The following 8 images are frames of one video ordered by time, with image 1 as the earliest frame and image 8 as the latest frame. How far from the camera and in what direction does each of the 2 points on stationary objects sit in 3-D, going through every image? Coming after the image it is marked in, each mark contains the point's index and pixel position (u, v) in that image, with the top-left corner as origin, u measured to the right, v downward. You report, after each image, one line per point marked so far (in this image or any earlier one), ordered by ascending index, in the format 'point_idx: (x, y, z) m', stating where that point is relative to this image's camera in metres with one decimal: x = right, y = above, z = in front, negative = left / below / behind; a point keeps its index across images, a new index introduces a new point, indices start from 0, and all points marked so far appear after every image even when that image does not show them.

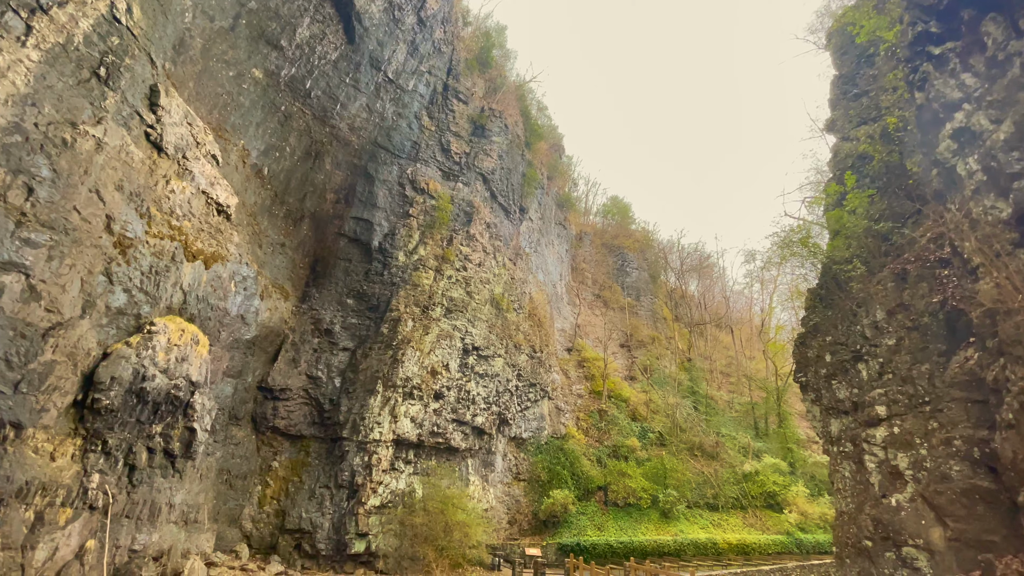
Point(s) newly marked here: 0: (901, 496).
0: (+5.1, -2.7, +6.2) m
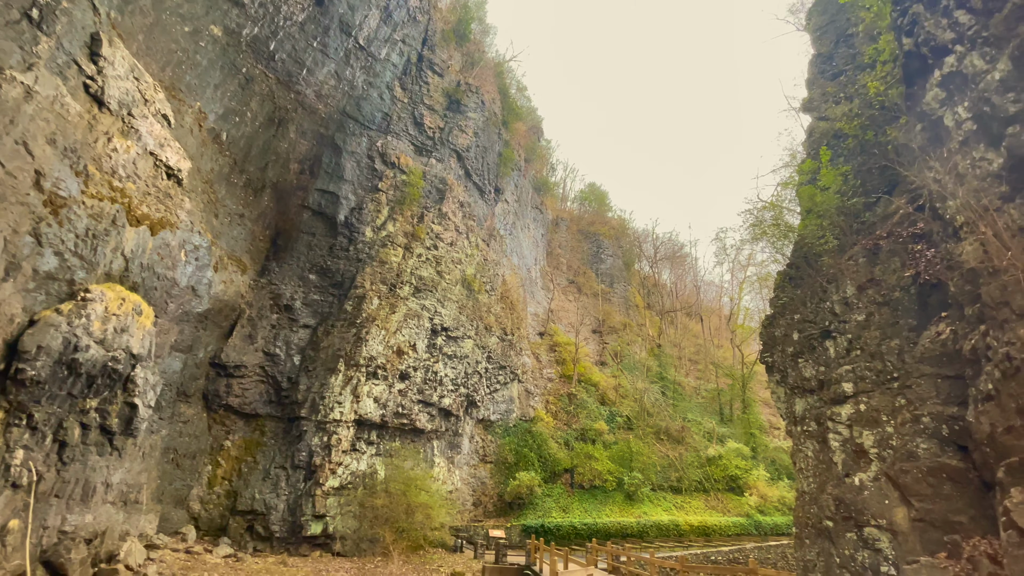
0: (+4.4, -2.3, +5.9) m
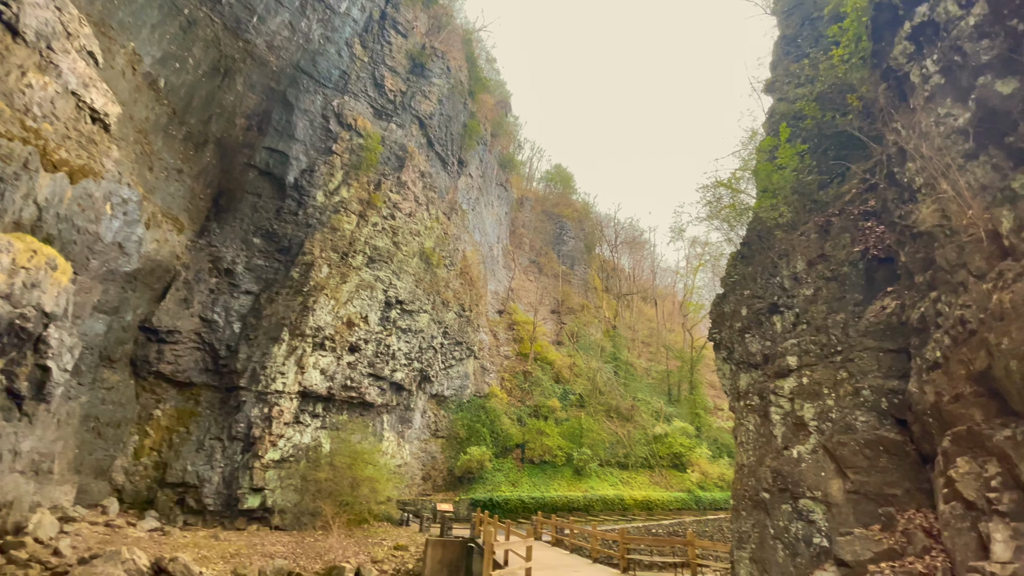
0: (+3.7, -2.0, +5.9) m
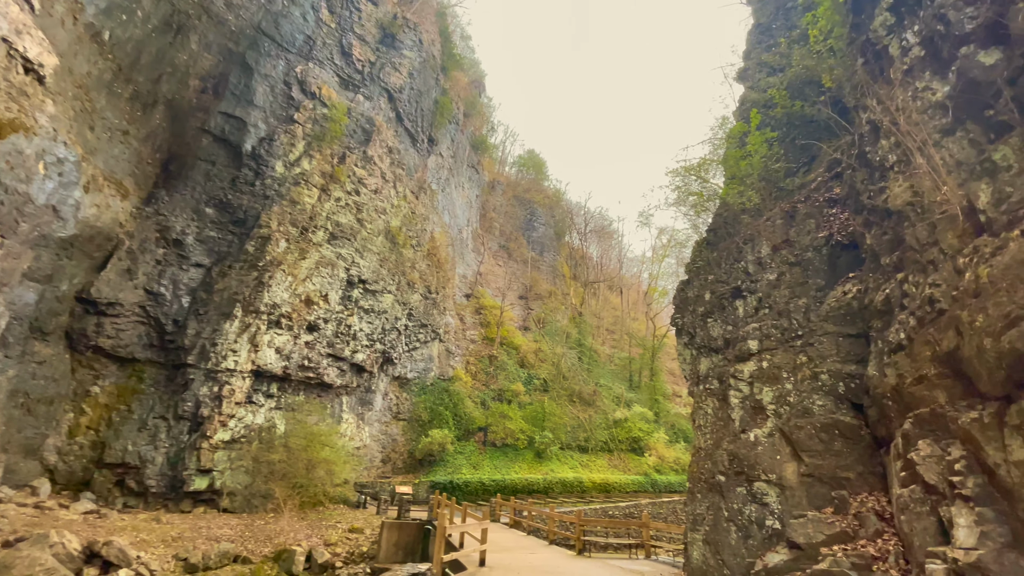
0: (+3.1, -1.8, +5.9) m
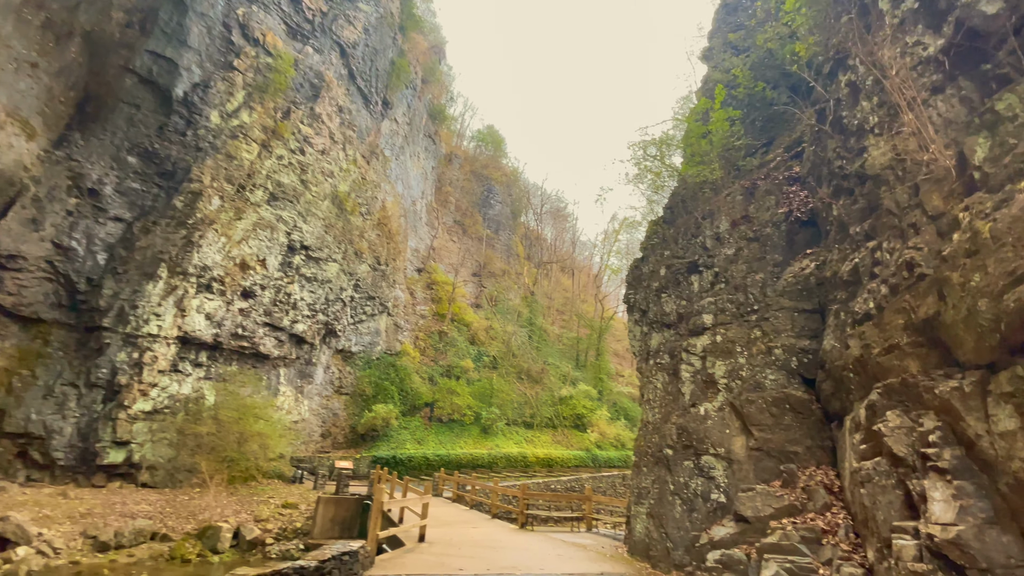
0: (+2.5, -1.4, +5.8) m
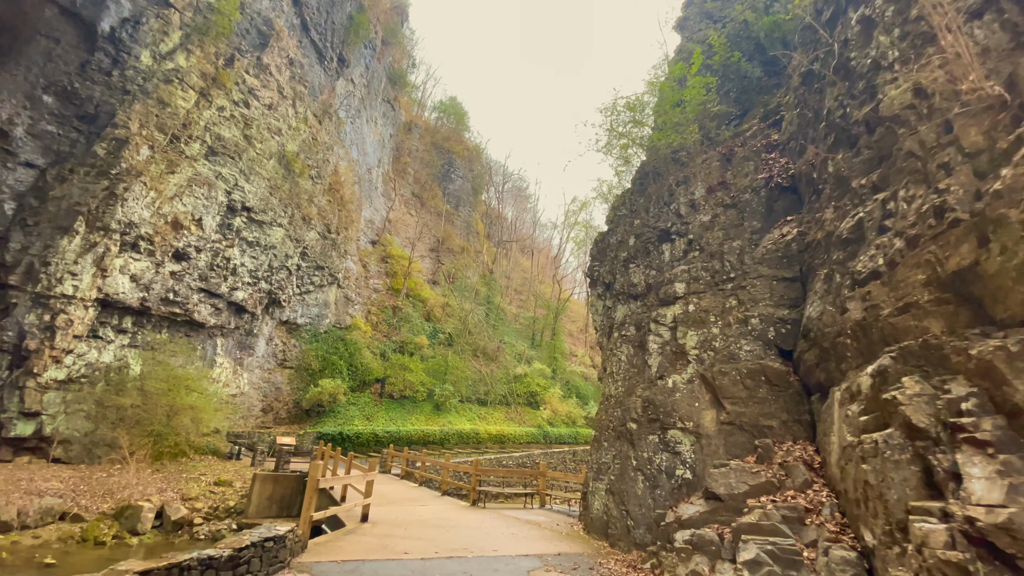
0: (+2.0, -1.0, +5.5) m
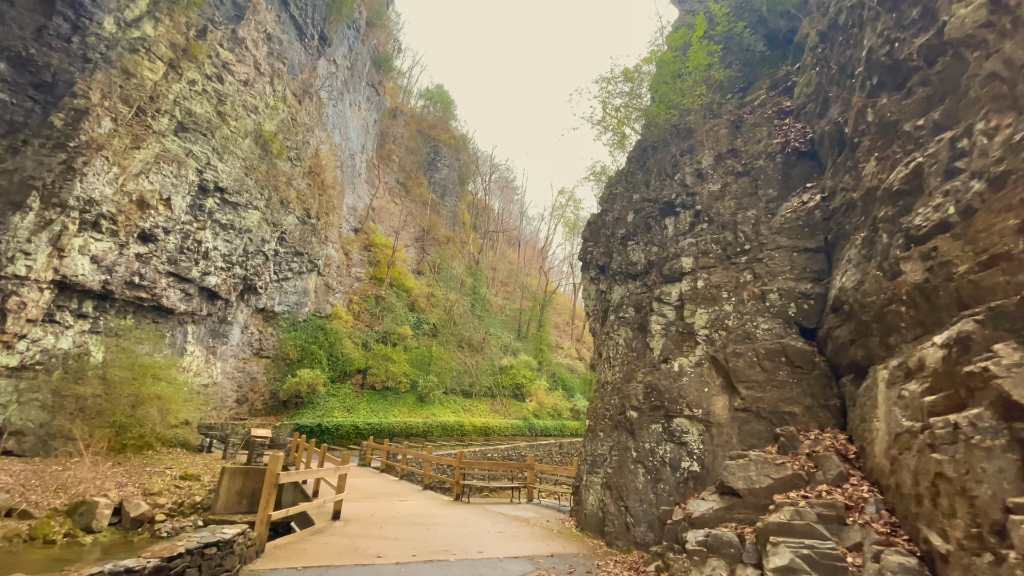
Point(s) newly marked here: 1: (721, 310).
0: (+1.9, -0.8, +5.0) m
1: (+2.2, -0.3, +5.1) m
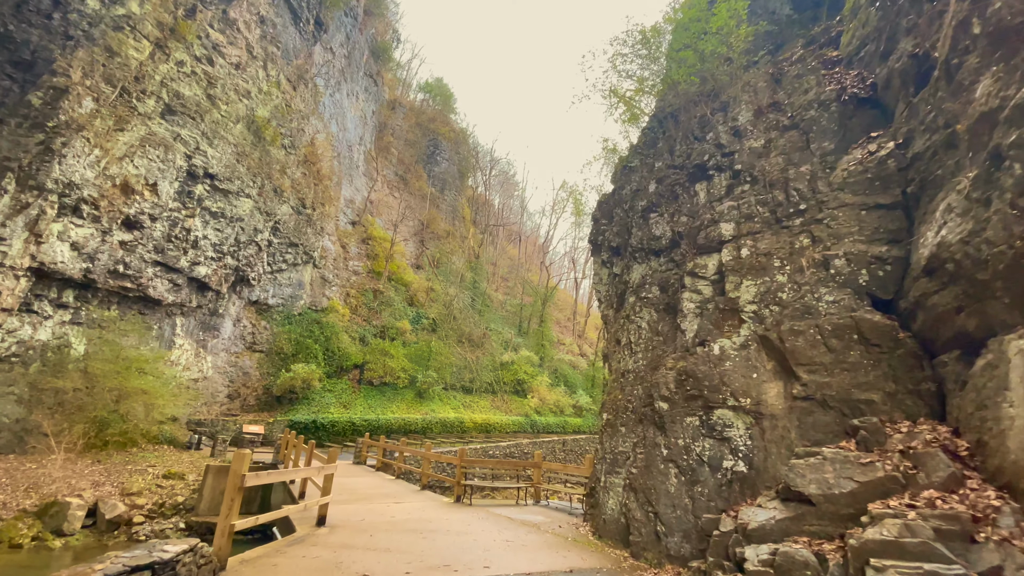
0: (+2.0, -0.5, +4.4) m
1: (+2.3, 0.0, +4.4) m
